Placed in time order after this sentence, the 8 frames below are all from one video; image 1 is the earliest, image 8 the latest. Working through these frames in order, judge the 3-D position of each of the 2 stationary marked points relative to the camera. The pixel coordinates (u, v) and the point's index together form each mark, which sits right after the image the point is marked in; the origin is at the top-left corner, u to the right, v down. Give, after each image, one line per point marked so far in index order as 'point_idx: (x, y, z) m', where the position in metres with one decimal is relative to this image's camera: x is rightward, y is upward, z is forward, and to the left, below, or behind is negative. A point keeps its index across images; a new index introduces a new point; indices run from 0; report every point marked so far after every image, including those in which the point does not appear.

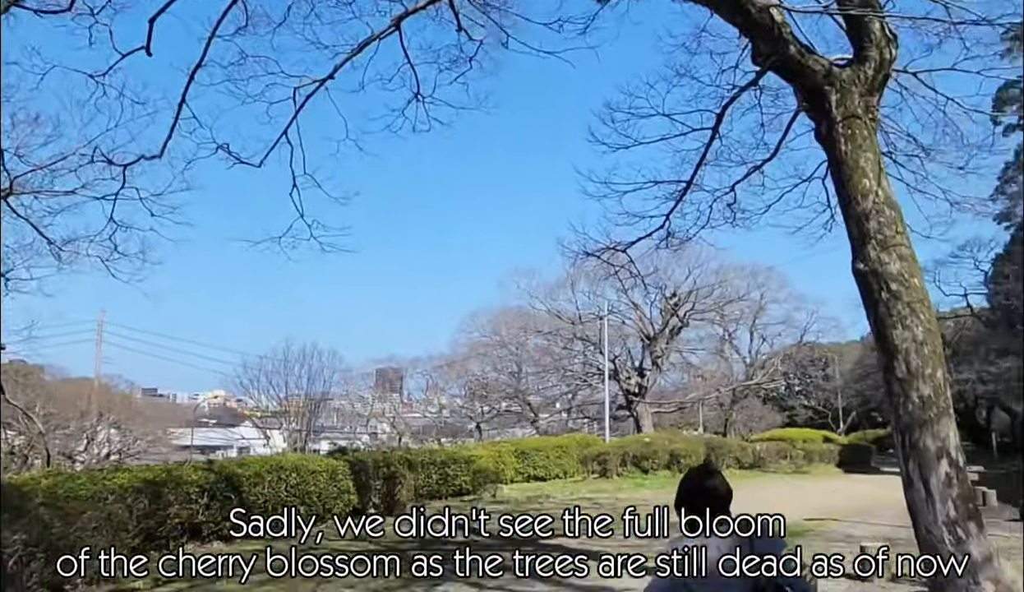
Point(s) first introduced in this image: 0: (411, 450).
0: (-1.7, -2.6, +15.8) m
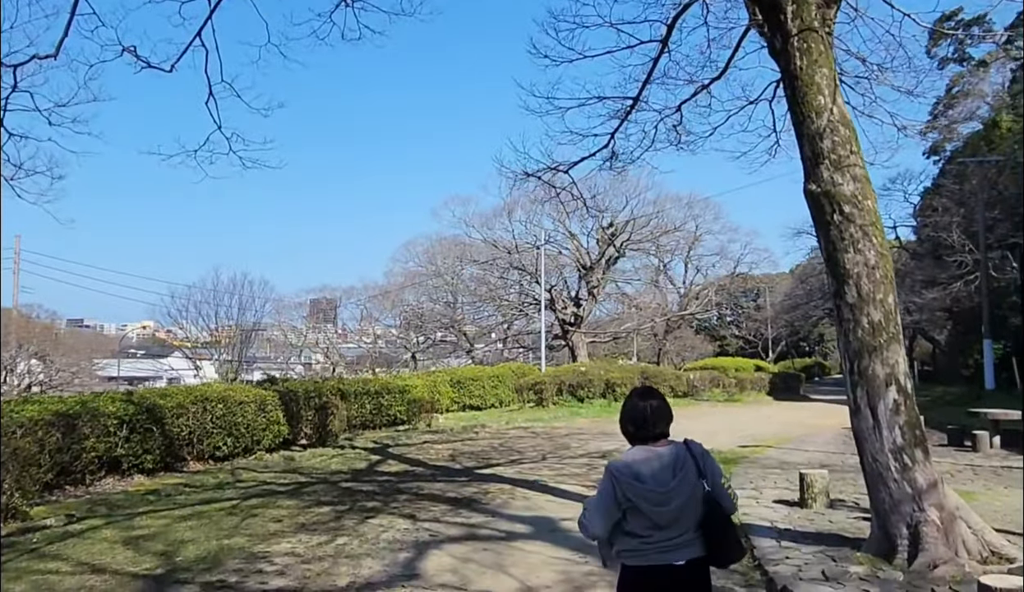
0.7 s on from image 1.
0: (-2.8, -1.4, +15.4) m
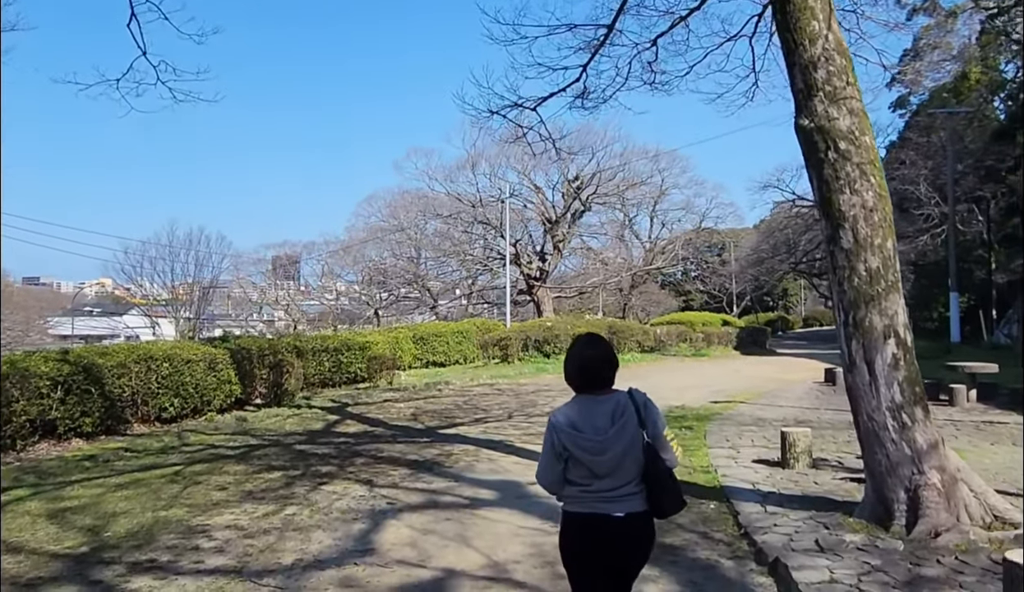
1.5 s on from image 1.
0: (-3.3, -0.6, +14.8) m
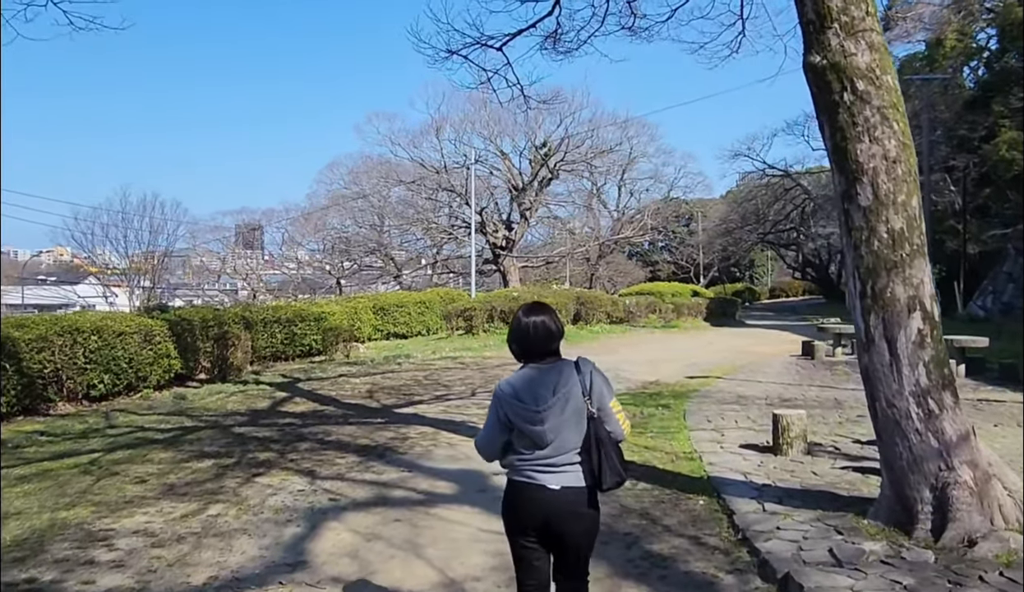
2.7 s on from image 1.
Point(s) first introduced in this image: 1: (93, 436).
0: (-3.9, -0.1, +13.8) m
1: (-3.4, -1.1, +7.7) m
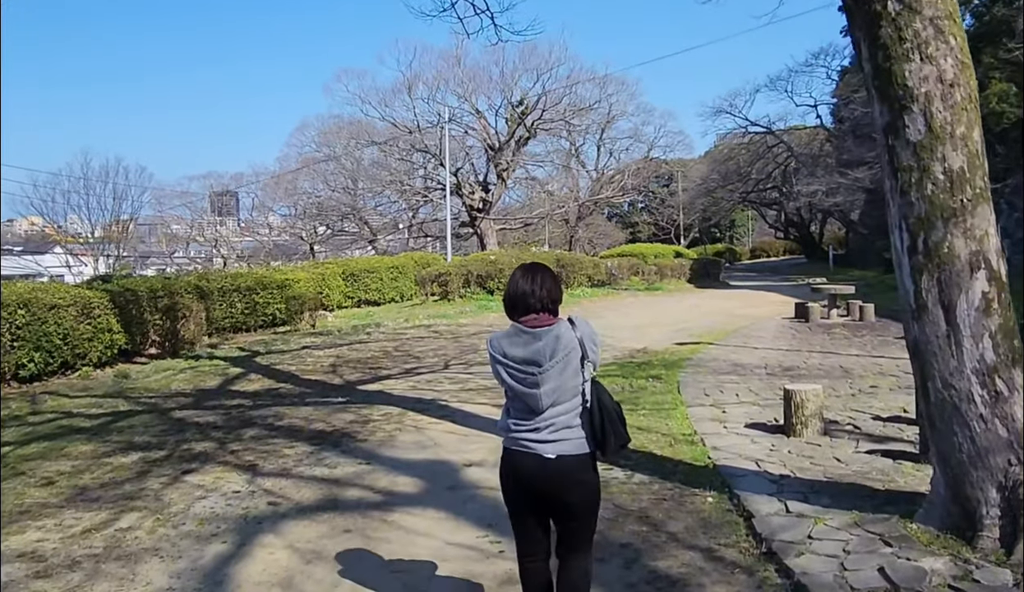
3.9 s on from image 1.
0: (-4.2, +0.3, +12.8) m
1: (-3.6, -0.9, +6.7) m
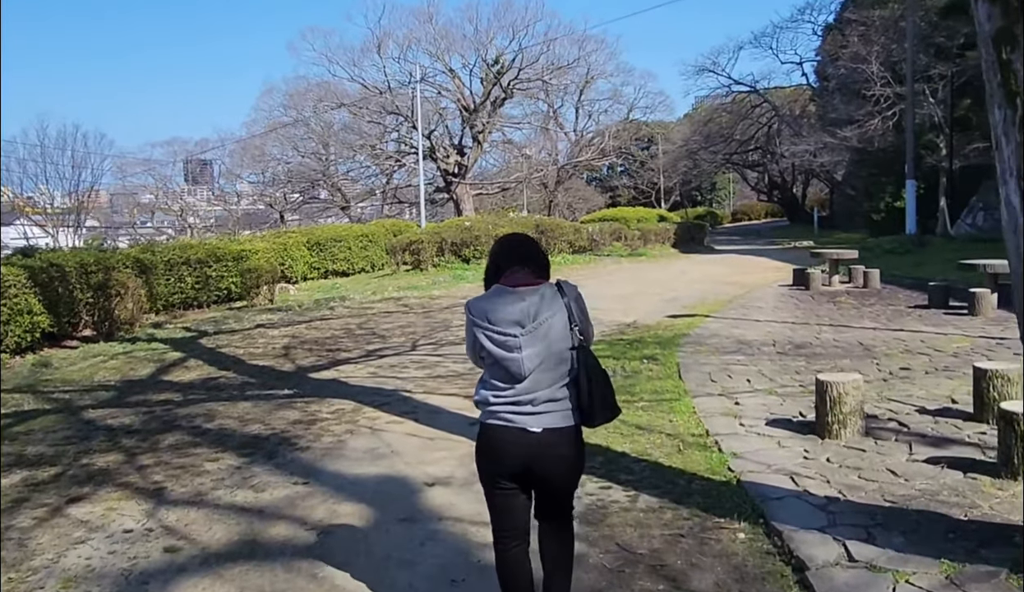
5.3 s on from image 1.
0: (-4.5, +0.6, +11.6) m
1: (-3.7, -0.8, +5.6) m
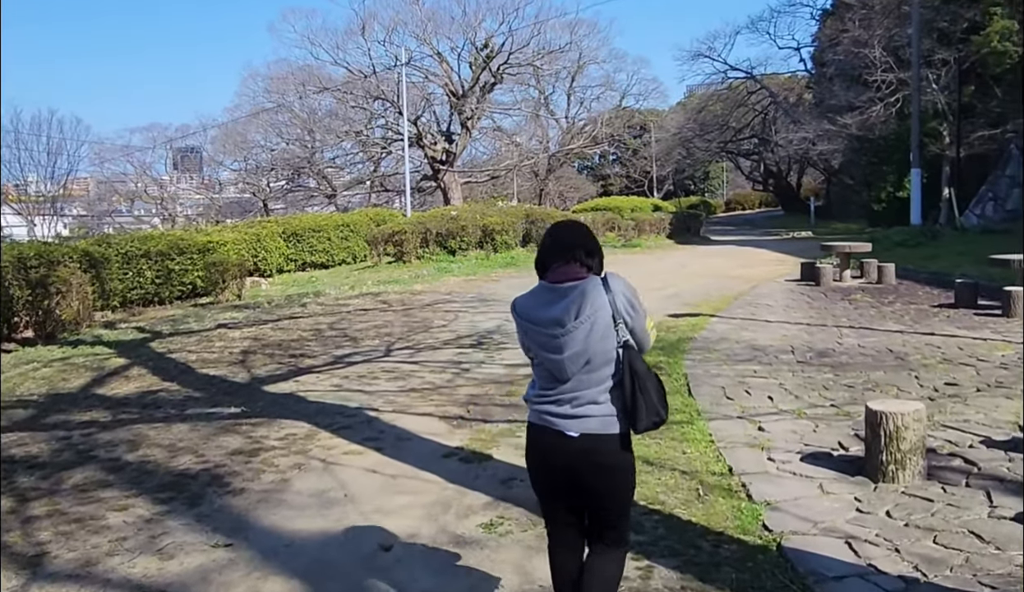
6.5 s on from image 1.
0: (-4.6, +0.7, +10.7) m
1: (-3.8, -0.8, +4.7) m
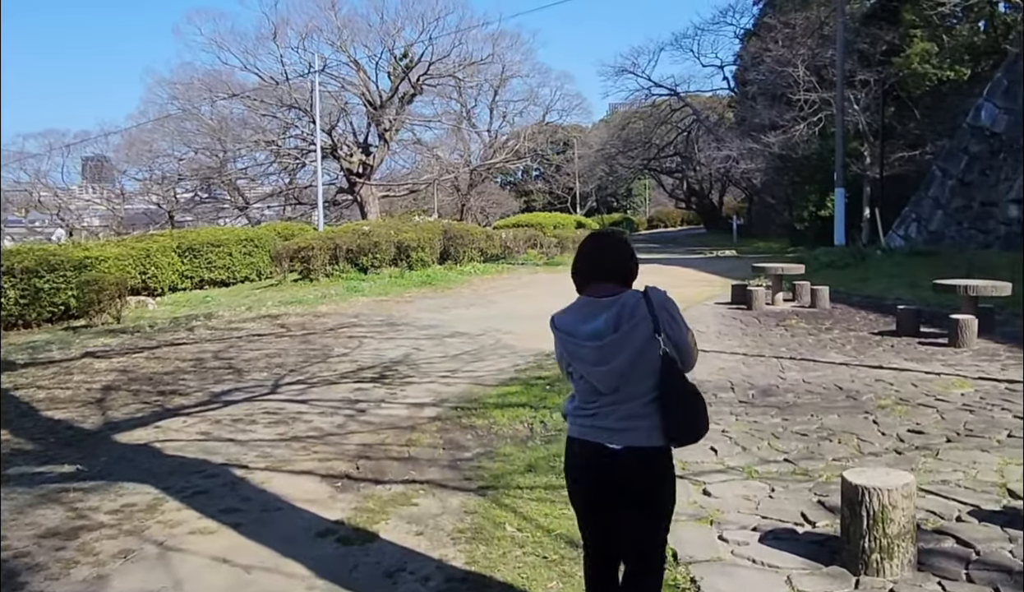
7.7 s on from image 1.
0: (-5.5, +0.4, +9.4) m
1: (-4.2, -1.0, +3.4) m
